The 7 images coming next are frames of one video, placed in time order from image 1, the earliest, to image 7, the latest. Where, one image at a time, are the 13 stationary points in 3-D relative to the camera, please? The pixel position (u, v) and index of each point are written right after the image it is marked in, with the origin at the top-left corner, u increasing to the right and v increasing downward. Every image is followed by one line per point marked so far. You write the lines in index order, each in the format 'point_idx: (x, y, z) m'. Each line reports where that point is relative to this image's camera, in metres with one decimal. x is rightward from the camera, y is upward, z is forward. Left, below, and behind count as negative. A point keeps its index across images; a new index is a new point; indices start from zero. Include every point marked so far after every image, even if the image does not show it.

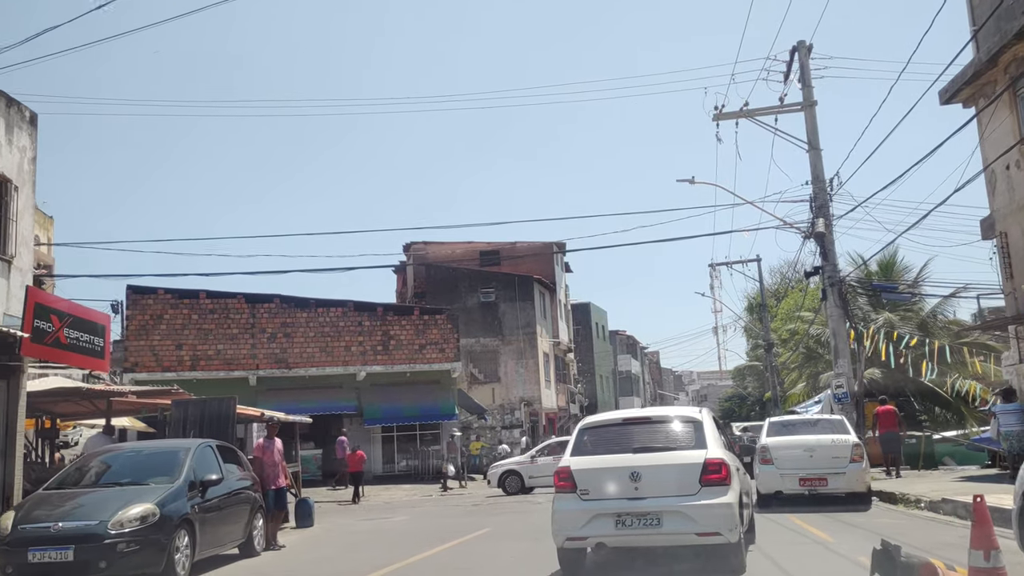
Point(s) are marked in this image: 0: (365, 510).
0: (-3.3, -5.0, +18.8) m
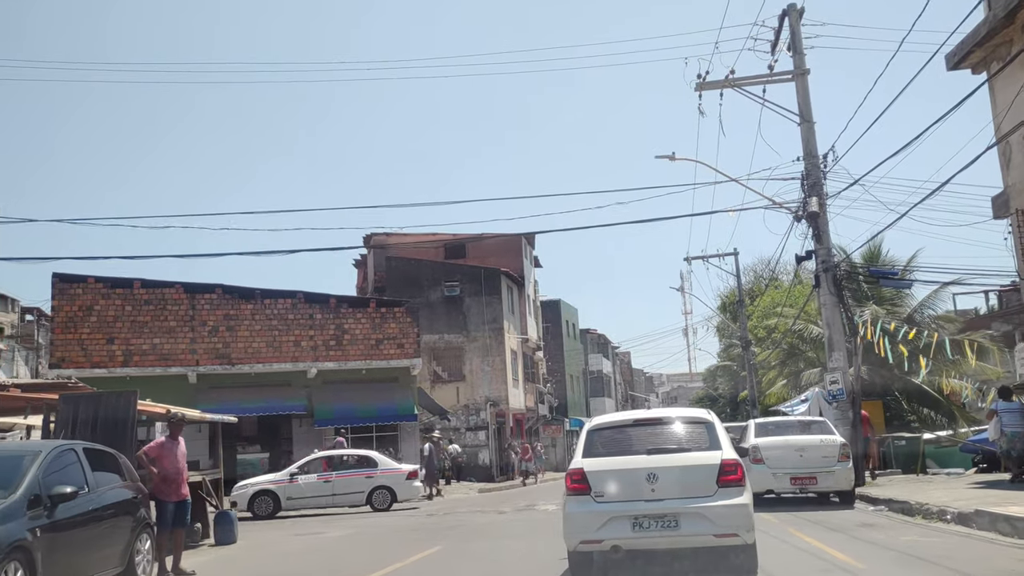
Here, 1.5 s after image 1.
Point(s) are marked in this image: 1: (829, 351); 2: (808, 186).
0: (-4.1, -4.6, +16.5) m
1: (+6.8, -1.4, +17.9) m
2: (+6.6, +2.3, +18.6) m
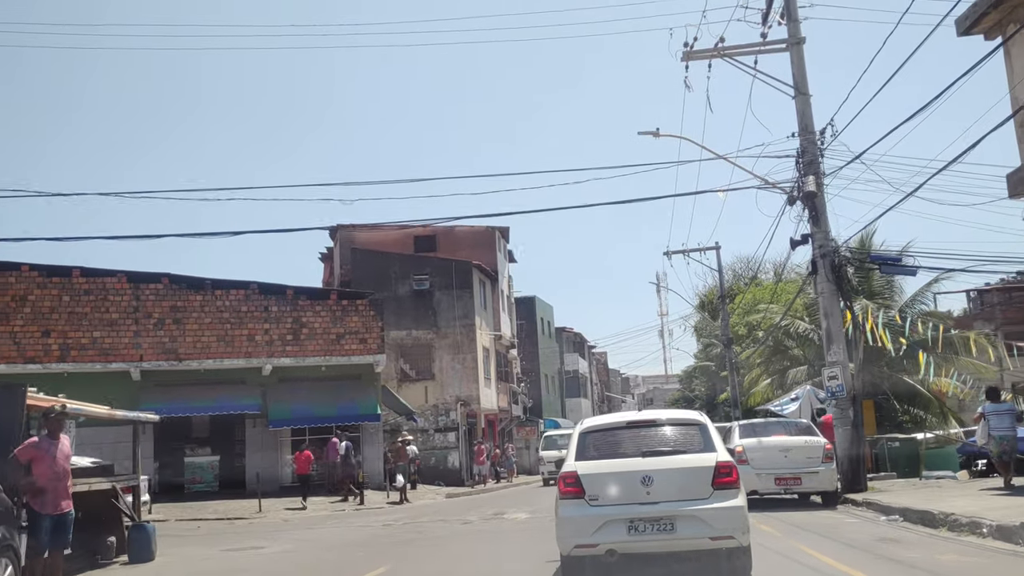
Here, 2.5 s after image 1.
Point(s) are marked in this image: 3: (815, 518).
0: (-4.7, -4.3, +14.6) m
1: (+6.2, -1.1, +16.3) m
2: (+5.9, +2.5, +17.0) m
3: (+4.6, -3.5, +12.8) m
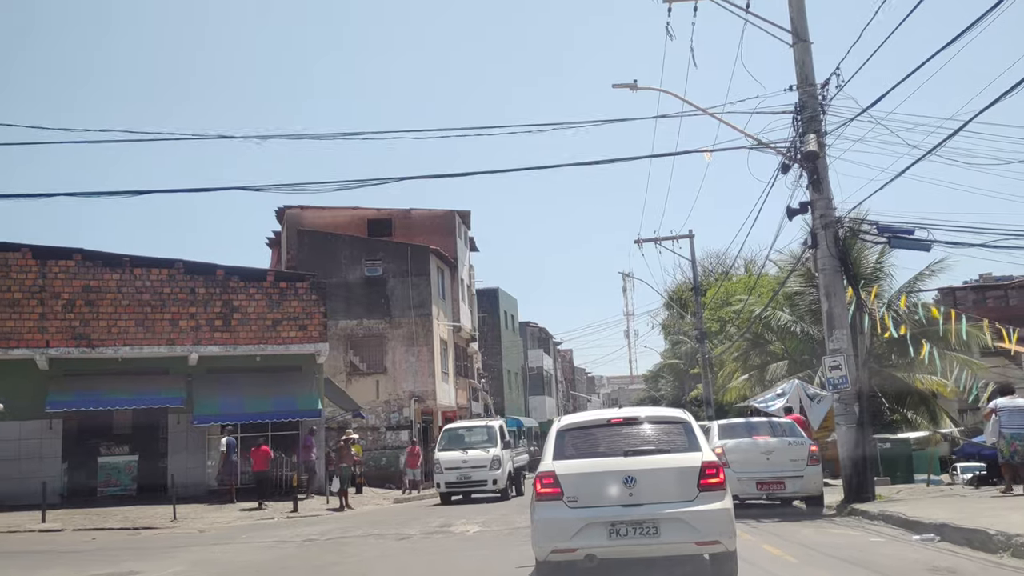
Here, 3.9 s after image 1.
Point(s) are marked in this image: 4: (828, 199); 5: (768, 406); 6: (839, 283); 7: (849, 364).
0: (-5.4, -3.8, +11.9) m
1: (+5.4, -0.7, +14.1) m
2: (+5.1, +2.9, +14.8) m
3: (+3.9, -3.1, +10.5) m
4: (+5.5, +1.5, +14.4) m
5: (+5.9, -2.7, +19.3) m
6: (+5.5, +0.1, +14.1) m
7: (+5.5, -1.2, +13.7) m
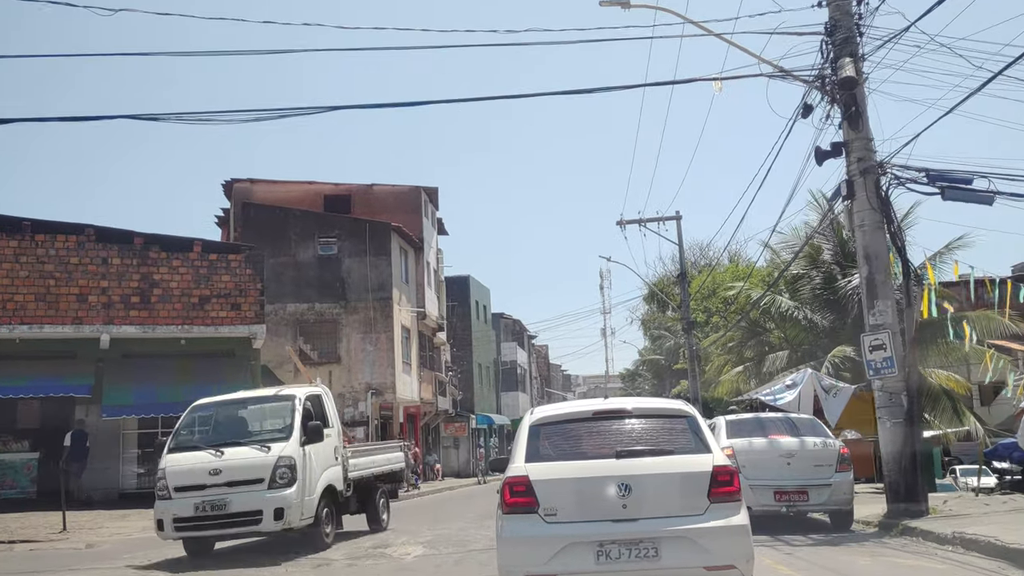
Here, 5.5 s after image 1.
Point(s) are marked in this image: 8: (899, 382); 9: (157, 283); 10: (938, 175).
0: (-6.0, -3.1, +8.8) m
1: (+4.8, -0.2, +11.2) m
2: (+4.6, +3.5, +11.9) m
3: (+3.5, -2.6, +7.6) m
4: (+4.9, +2.1, +11.5) m
5: (+5.2, -2.2, +16.5) m
6: (+5.0, +0.6, +11.3) m
7: (+5.0, -0.7, +10.9) m
8: (+5.1, -1.2, +11.0) m
9: (-8.4, +0.1, +19.9) m
10: (+6.0, +1.6, +11.7) m
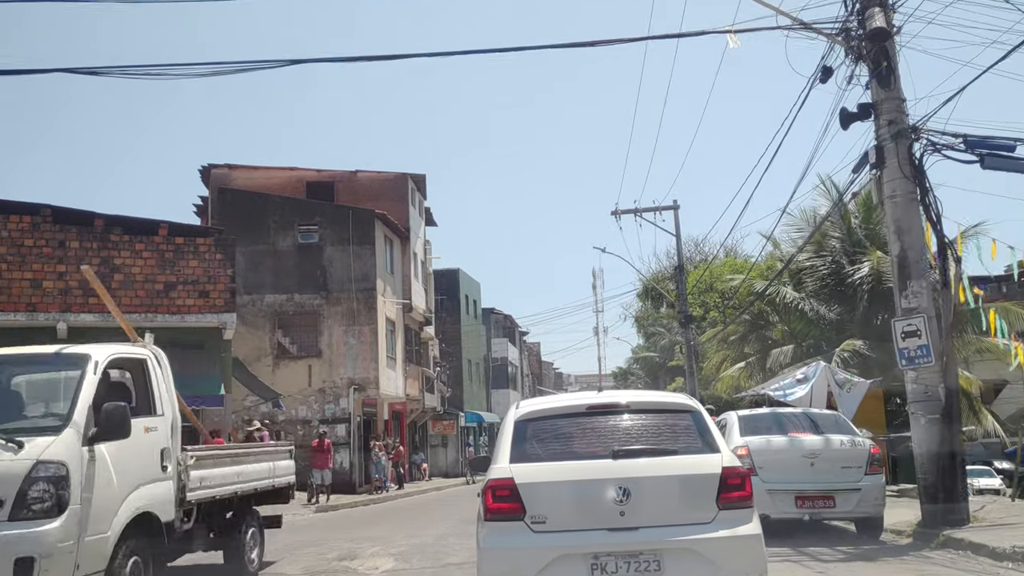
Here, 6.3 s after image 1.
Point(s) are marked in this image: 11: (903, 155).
0: (-6.1, -2.8, +7.4) m
1: (+4.6, +0.1, +10.0) m
2: (+4.4, +3.7, +10.6) m
3: (+3.3, -2.3, +6.3) m
4: (+4.7, +2.3, +10.2) m
5: (+5.0, -2.0, +15.2) m
6: (+4.8, +0.9, +10.0) m
7: (+4.8, -0.5, +9.6) m
8: (+4.9, -1.0, +9.7) m
9: (-8.7, +0.4, +18.5) m
10: (+5.8, +1.8, +10.4) m
11: (+4.7, +1.6, +10.1) m
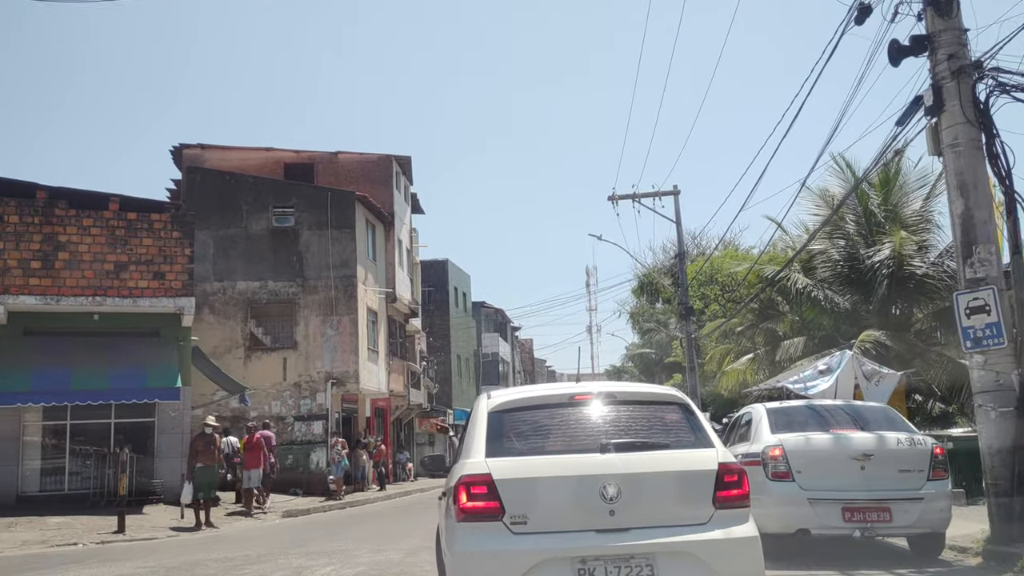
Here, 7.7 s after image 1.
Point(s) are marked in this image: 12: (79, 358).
0: (-6.3, -2.5, +5.6) m
1: (+4.5, +0.4, +8.3) m
2: (+4.3, +4.1, +8.9) m
3: (+3.2, -2.0, +4.6) m
4: (+4.6, +2.7, +8.5) m
5: (+4.7, -1.6, +13.5) m
6: (+4.7, +1.2, +8.3) m
7: (+4.6, -0.1, +7.9) m
8: (+4.7, -0.7, +8.0) m
9: (-8.9, +0.8, +16.7) m
10: (+5.6, +2.1, +8.7) m
11: (+4.6, +1.9, +8.4) m
12: (-8.6, -1.4, +16.7) m
